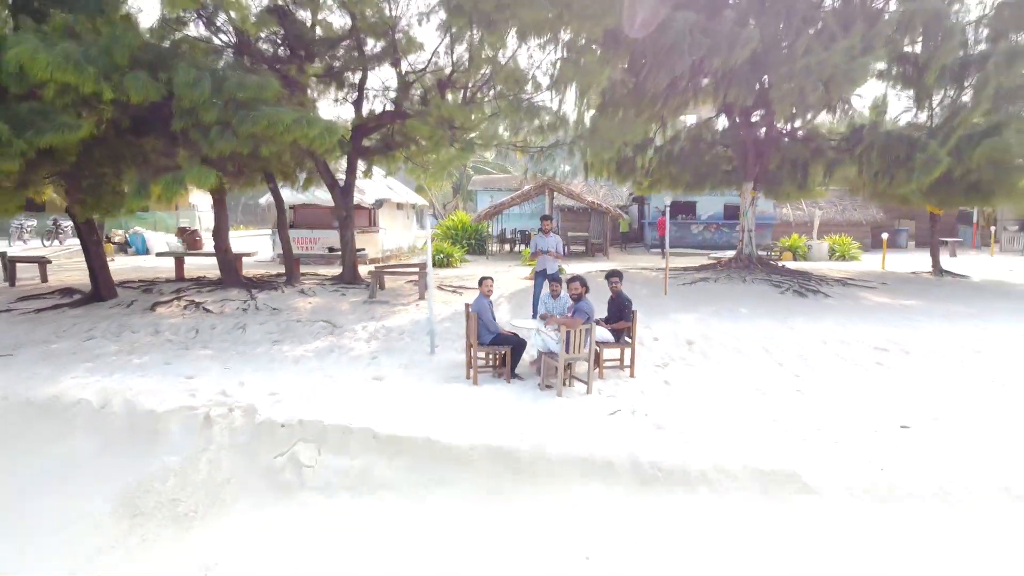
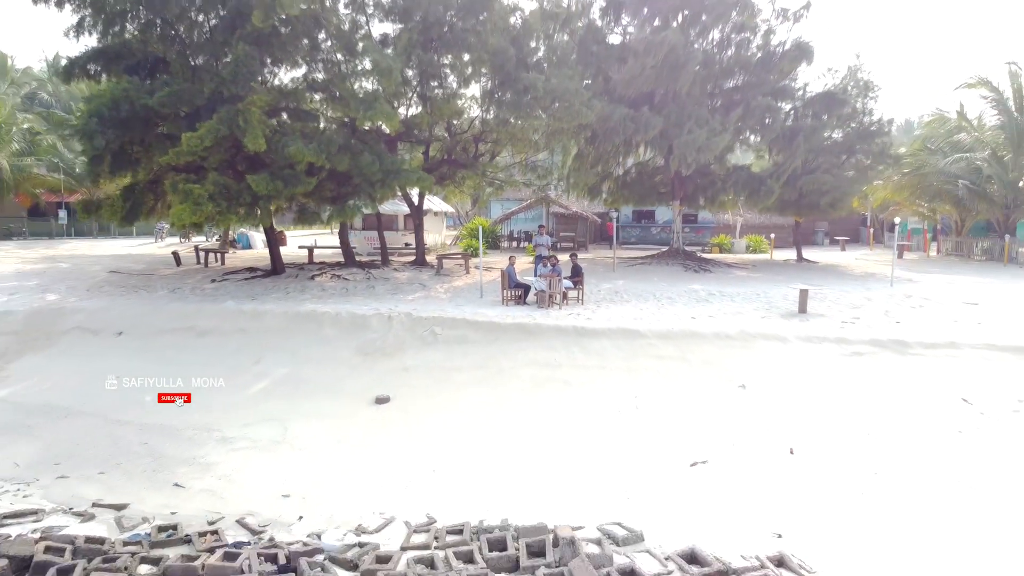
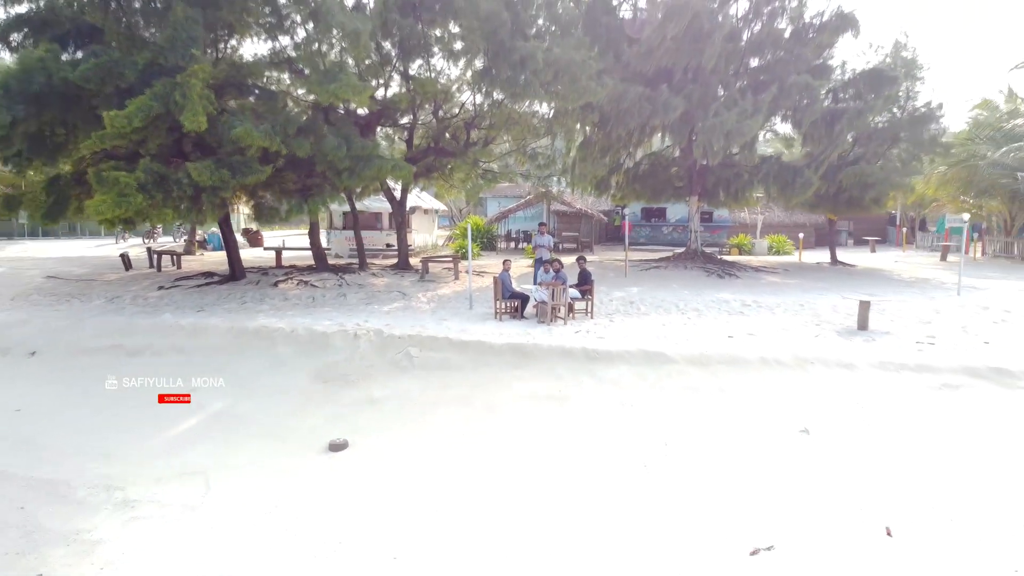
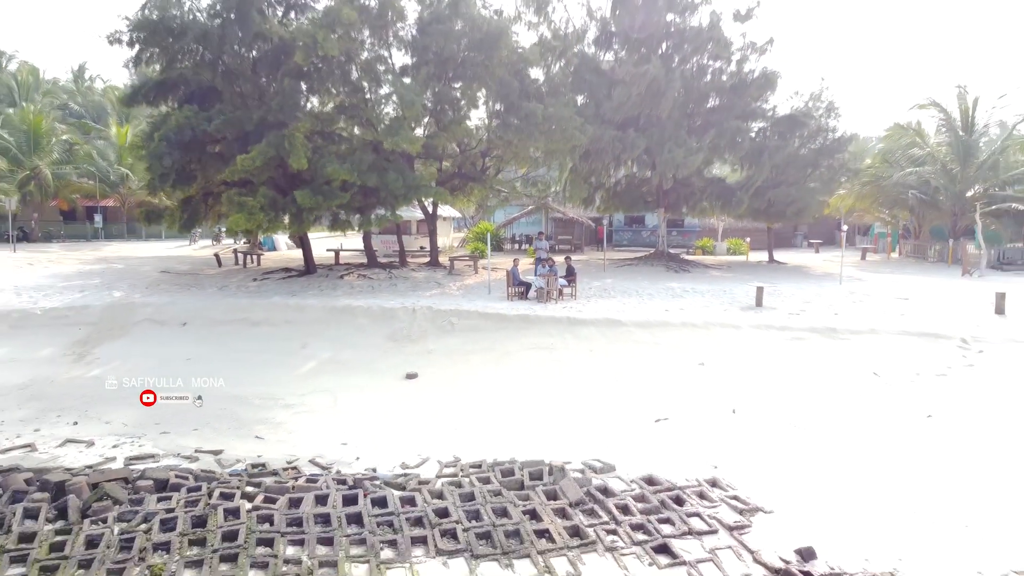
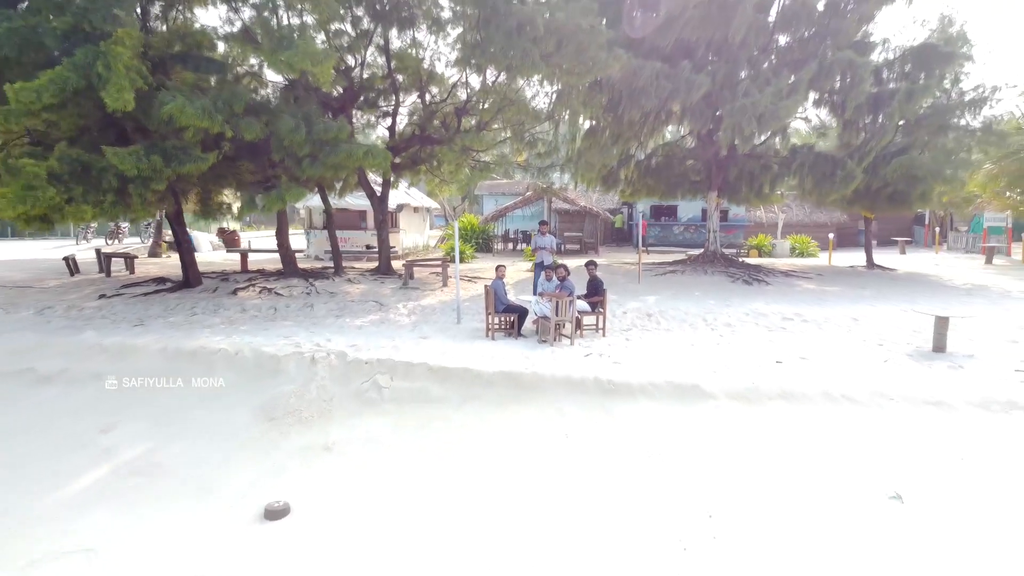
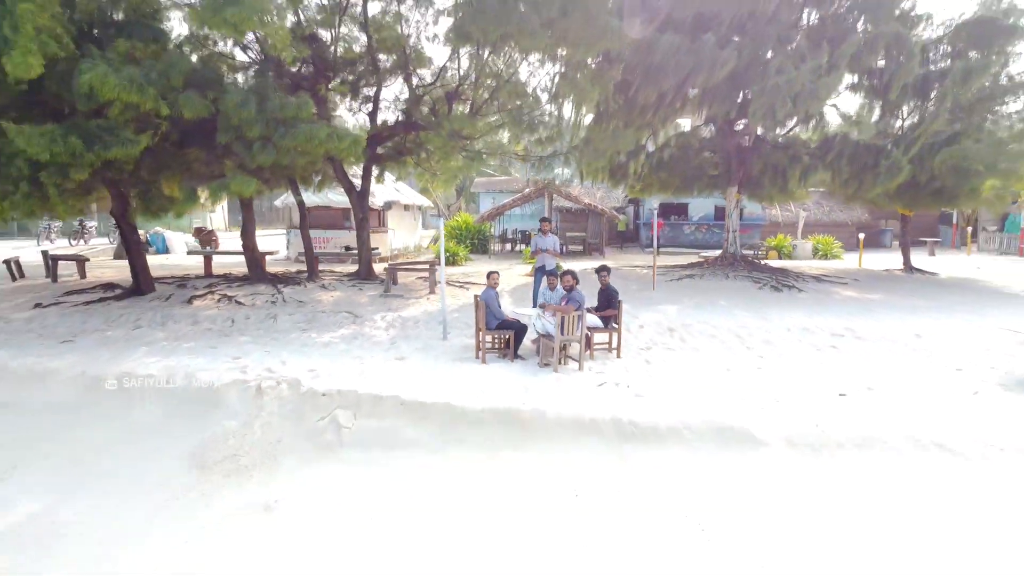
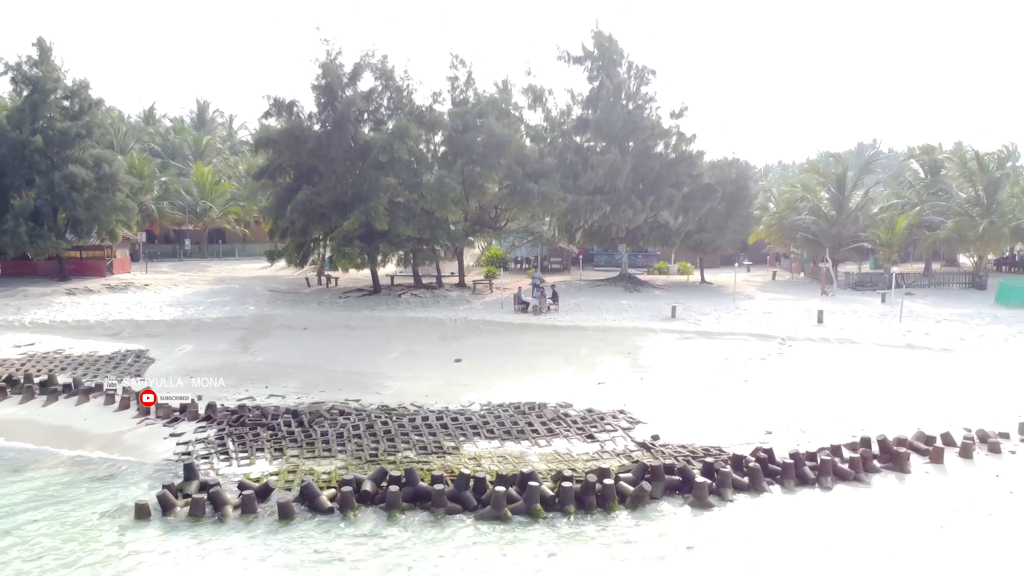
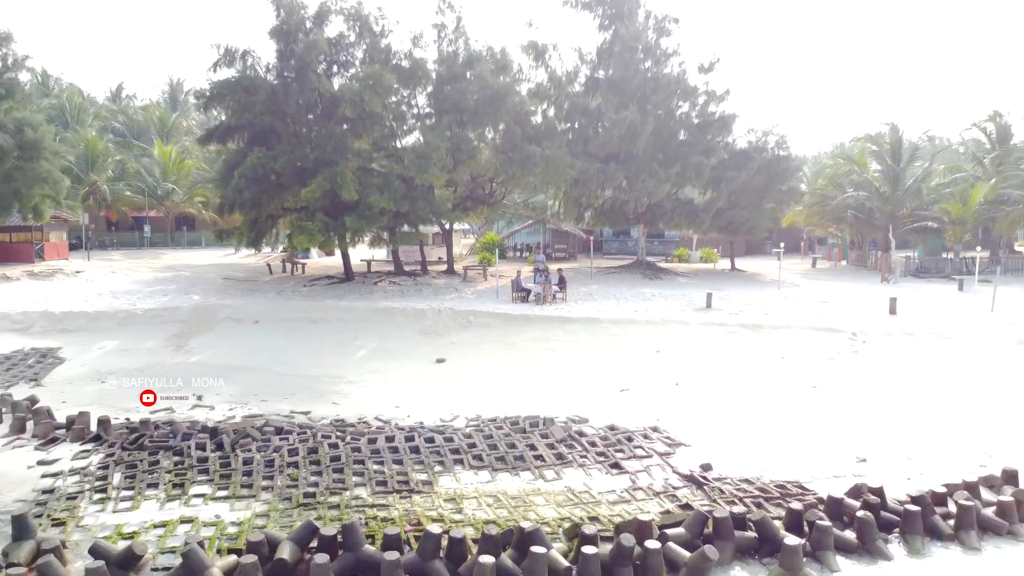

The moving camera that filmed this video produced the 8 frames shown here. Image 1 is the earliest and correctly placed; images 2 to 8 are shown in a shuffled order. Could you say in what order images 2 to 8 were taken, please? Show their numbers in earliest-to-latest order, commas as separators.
6, 5, 3, 2, 4, 8, 7
